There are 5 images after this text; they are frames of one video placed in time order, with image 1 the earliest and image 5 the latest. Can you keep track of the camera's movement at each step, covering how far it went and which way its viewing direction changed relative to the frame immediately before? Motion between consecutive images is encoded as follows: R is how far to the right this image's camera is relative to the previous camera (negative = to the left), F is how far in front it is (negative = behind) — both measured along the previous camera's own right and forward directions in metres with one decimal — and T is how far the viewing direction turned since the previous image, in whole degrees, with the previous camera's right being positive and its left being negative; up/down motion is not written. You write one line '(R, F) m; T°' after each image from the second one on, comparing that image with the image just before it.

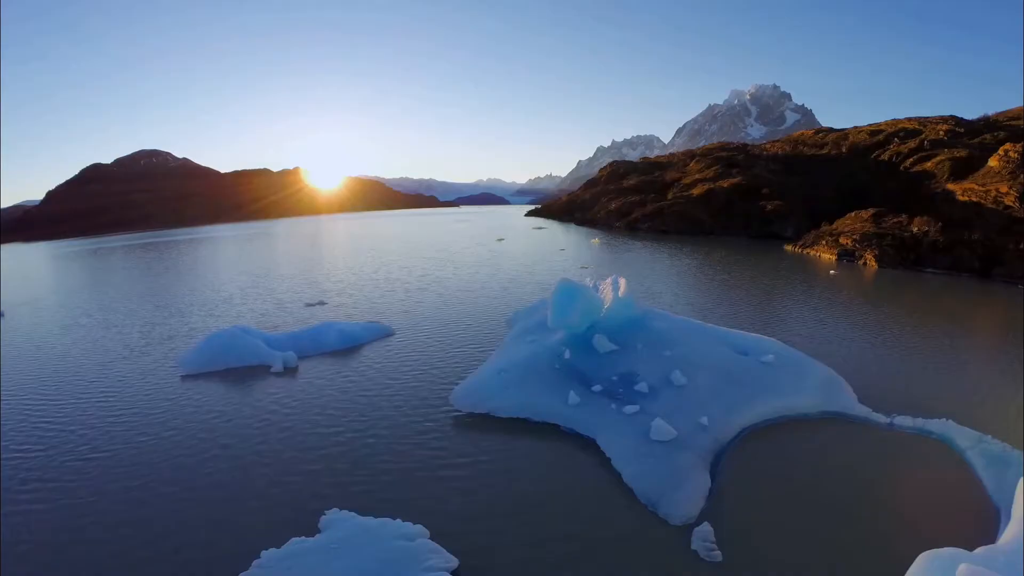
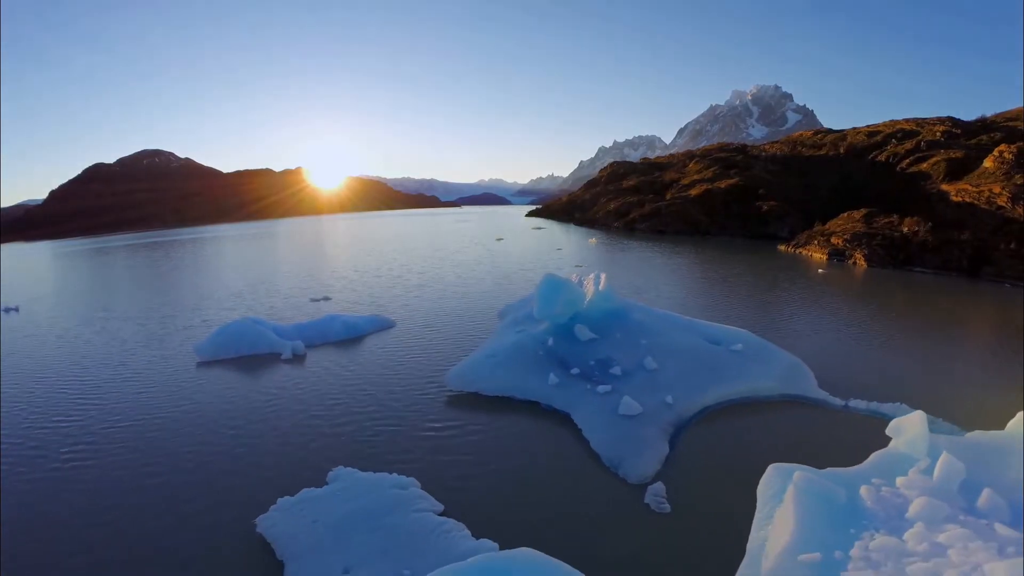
(+0.4, -1.5) m; 0°
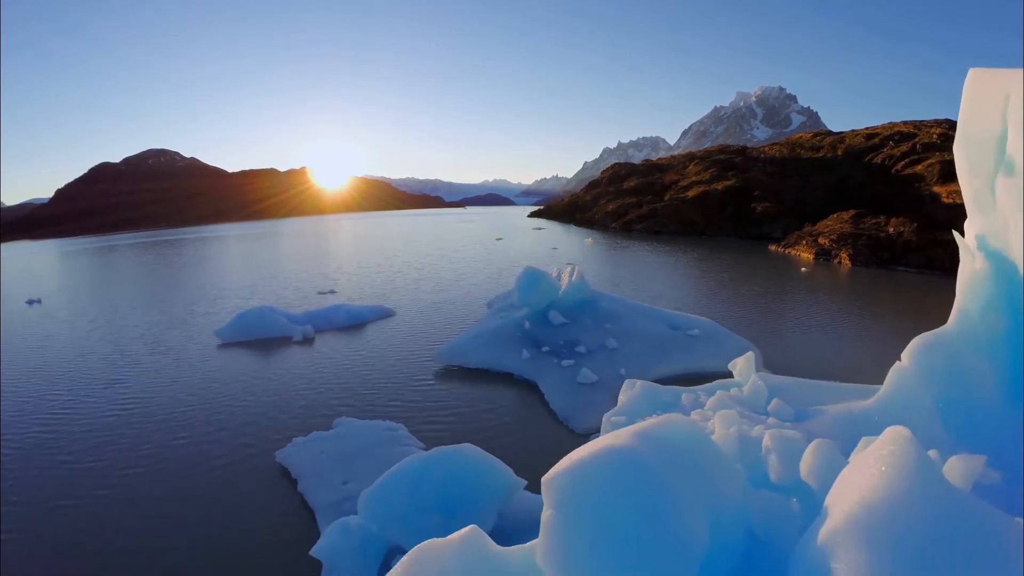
(+0.8, -2.4) m; 0°
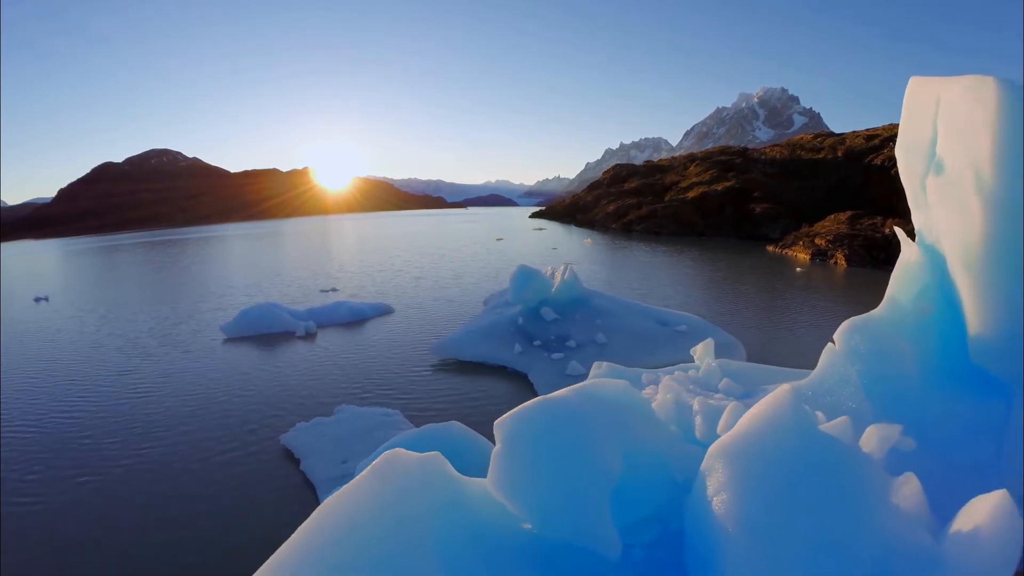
(+0.3, -0.8) m; 0°
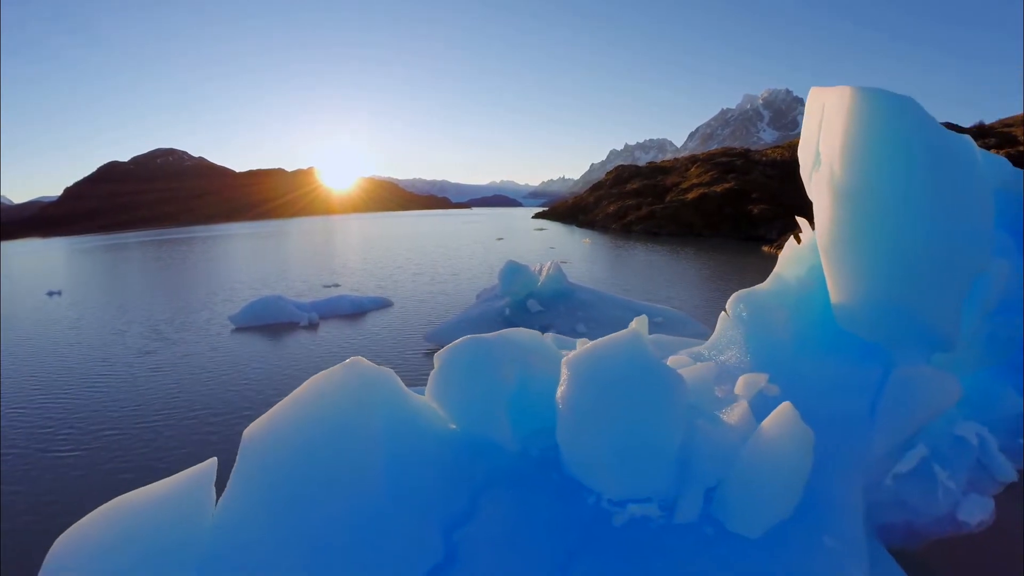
(+0.7, -1.6) m; 0°
